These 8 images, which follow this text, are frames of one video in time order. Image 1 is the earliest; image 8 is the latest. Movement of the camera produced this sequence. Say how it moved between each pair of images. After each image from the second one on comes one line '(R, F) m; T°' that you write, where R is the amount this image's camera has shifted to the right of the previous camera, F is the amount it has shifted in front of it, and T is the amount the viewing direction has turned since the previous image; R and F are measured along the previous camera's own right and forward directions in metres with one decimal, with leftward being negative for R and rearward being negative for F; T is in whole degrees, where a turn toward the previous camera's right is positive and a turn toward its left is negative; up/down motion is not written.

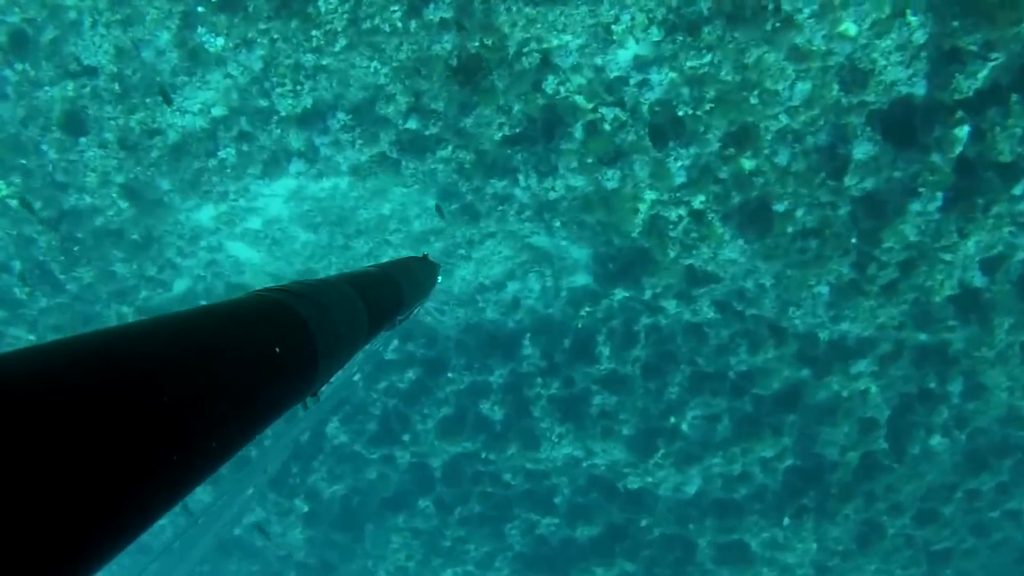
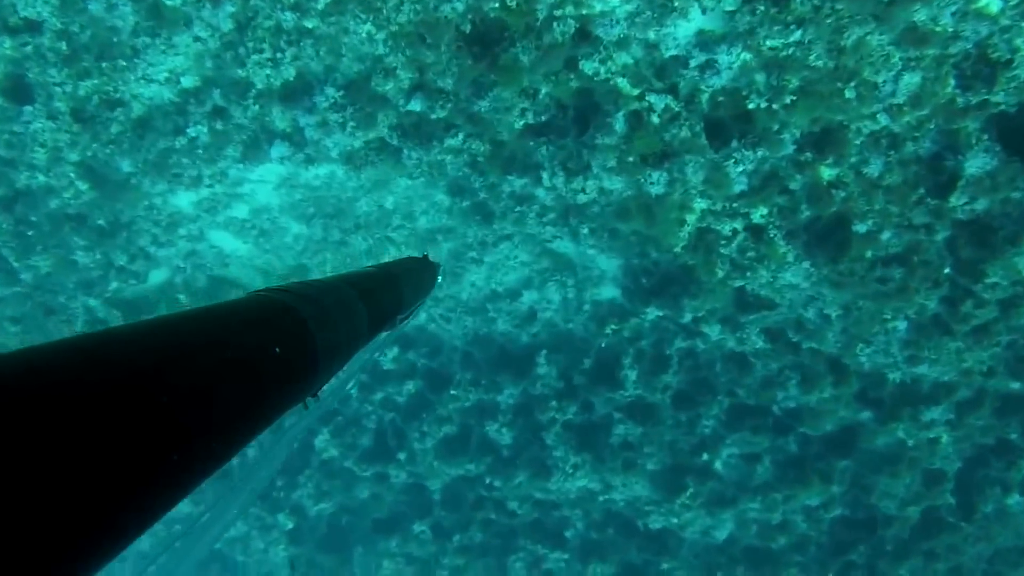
(+0.3, +0.7) m; -4°
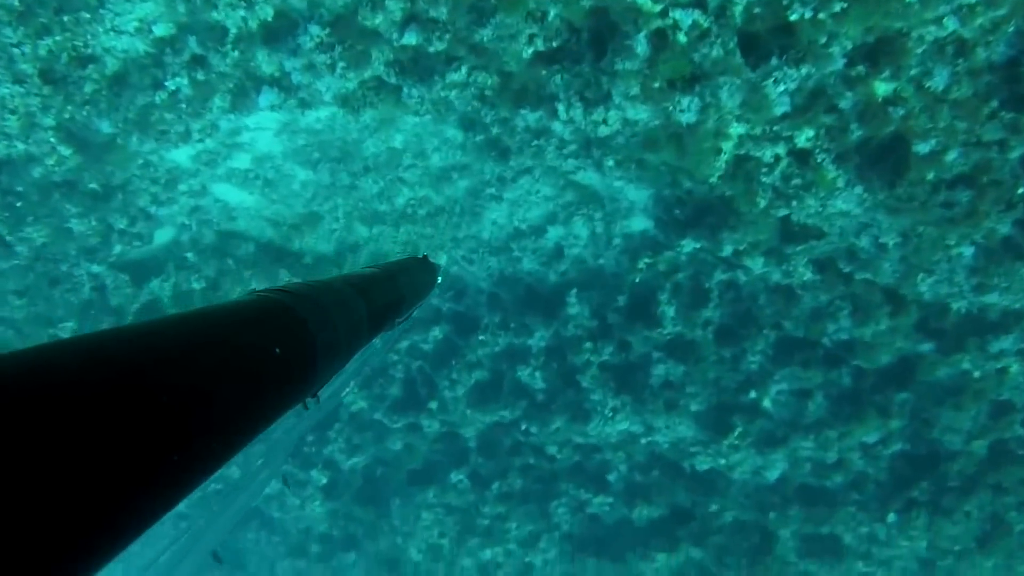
(+0.1, +0.4) m; -2°
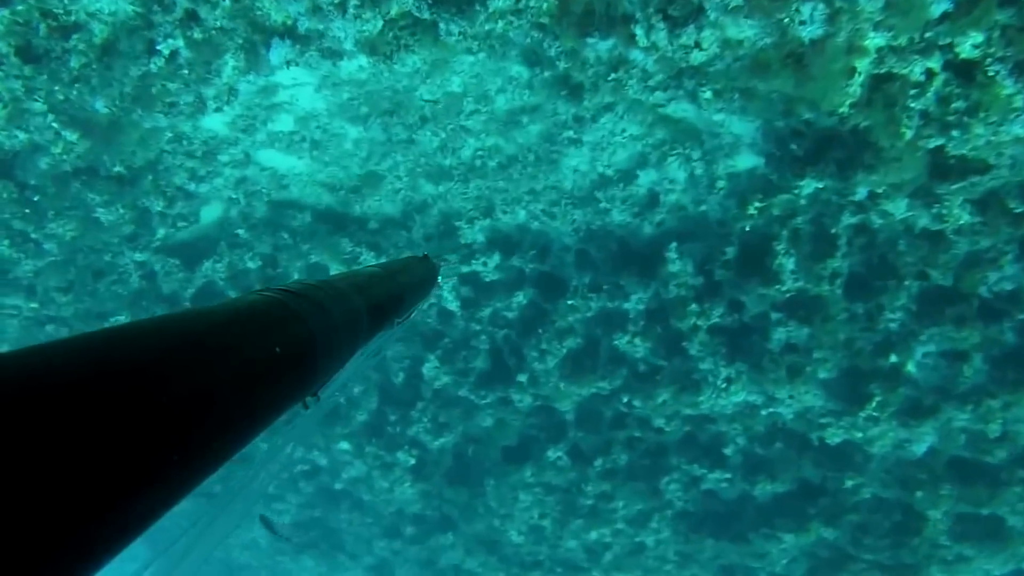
(+0.1, +0.7) m; -6°
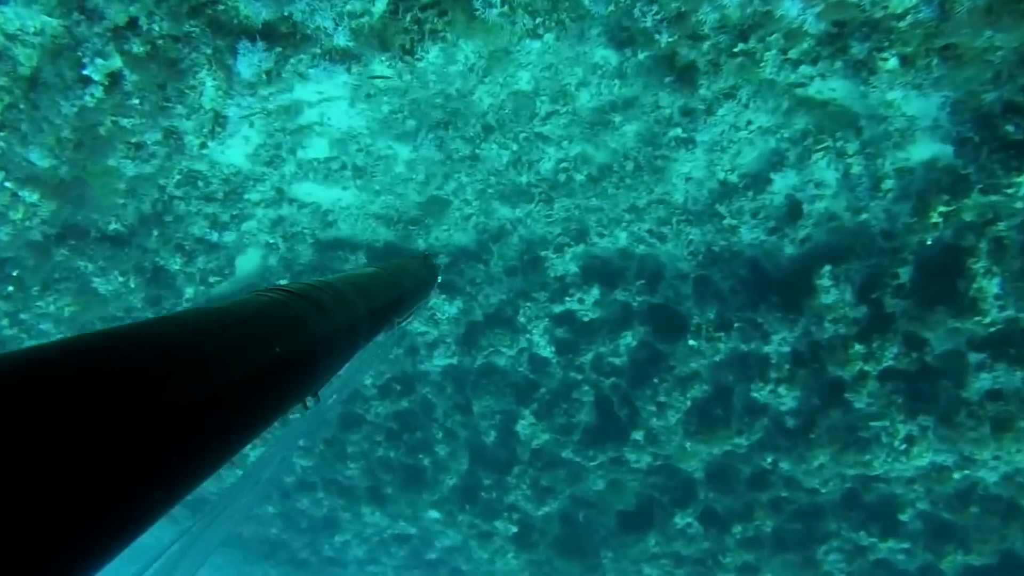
(0.0, +1.1) m; -6°
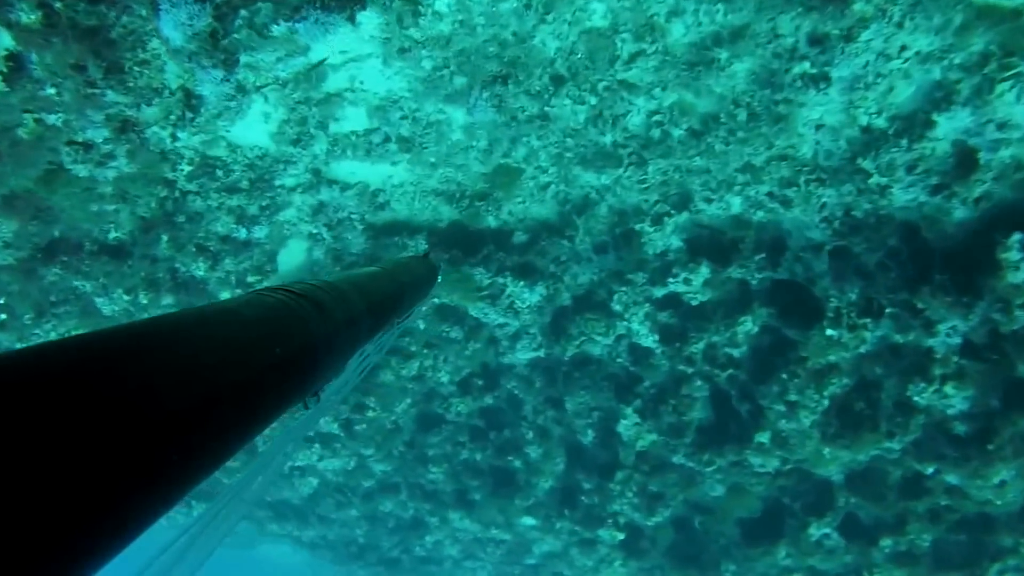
(+0.1, +0.7) m; -6°
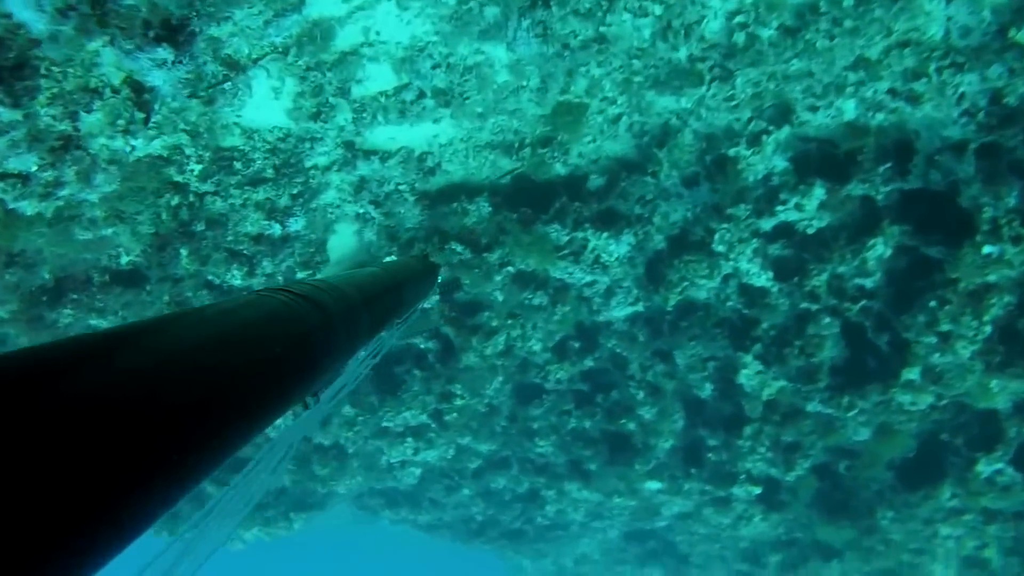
(+0.1, +0.5) m; -6°
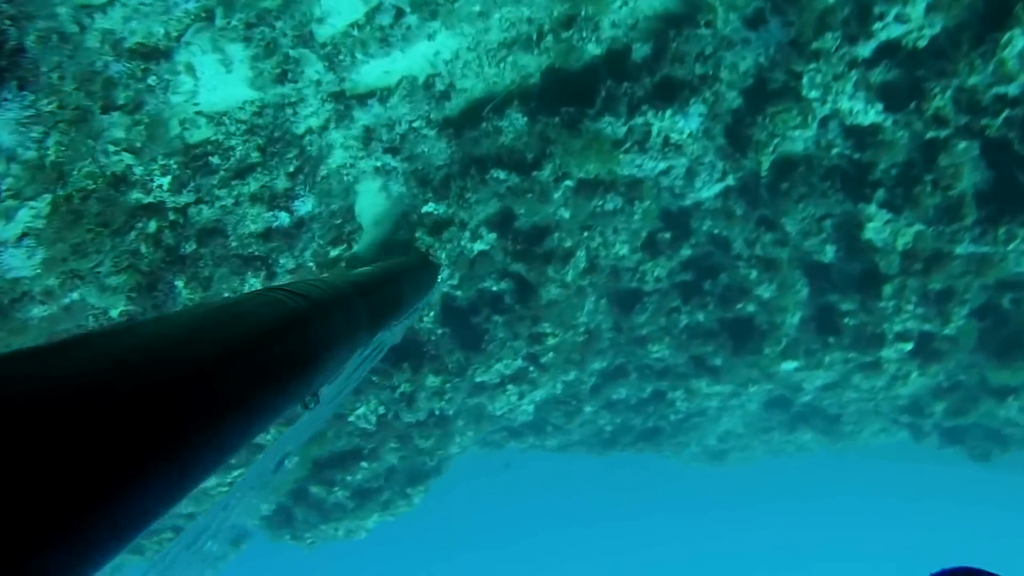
(+0.1, +0.5) m; -7°
